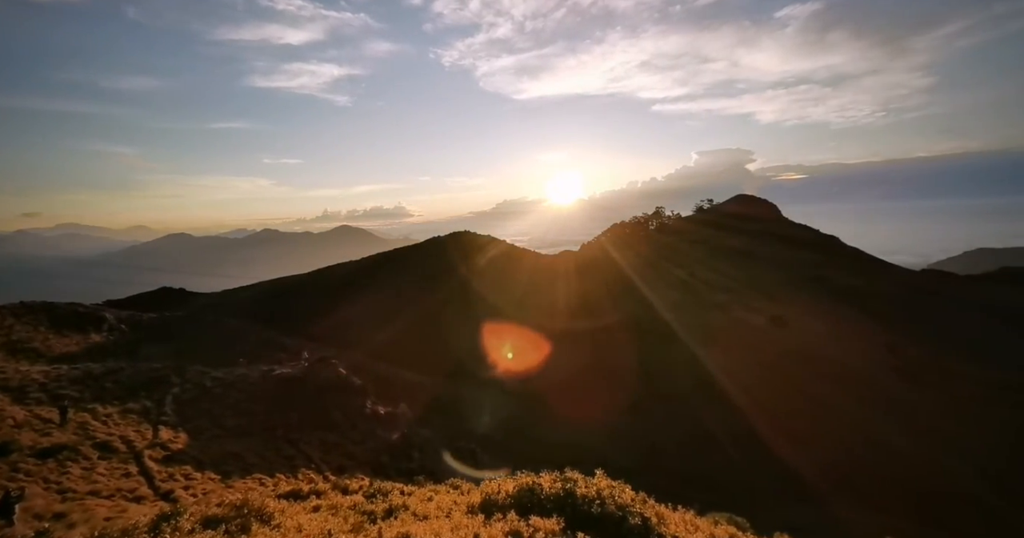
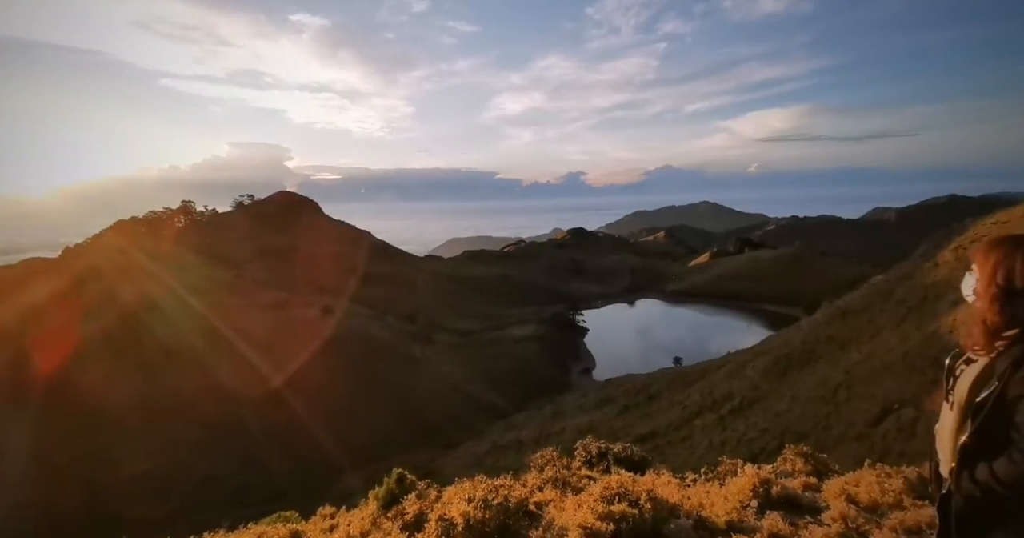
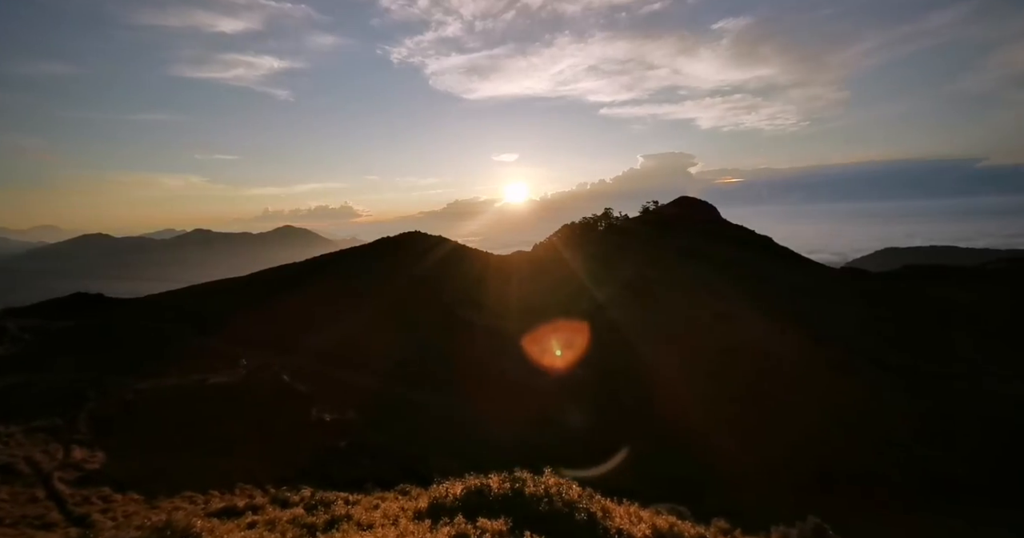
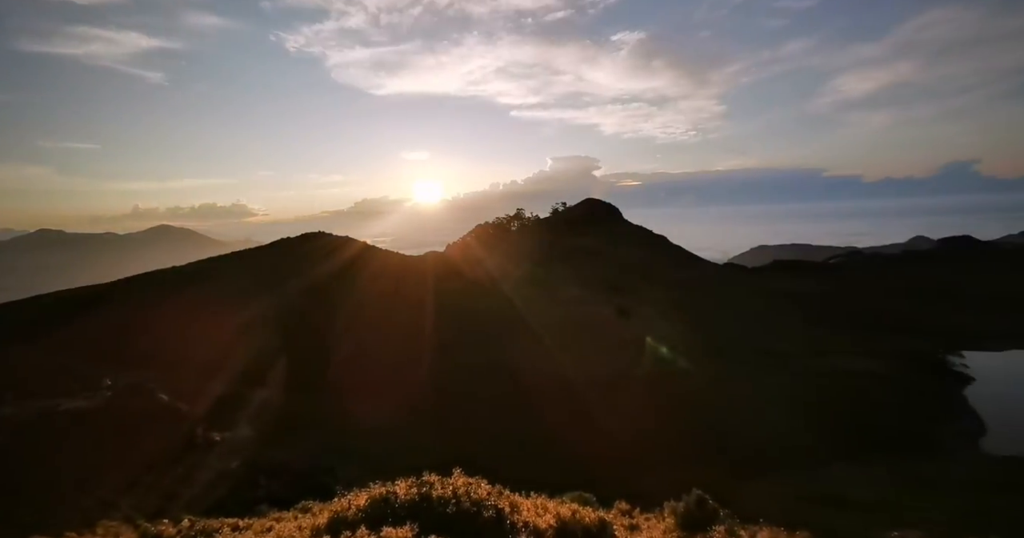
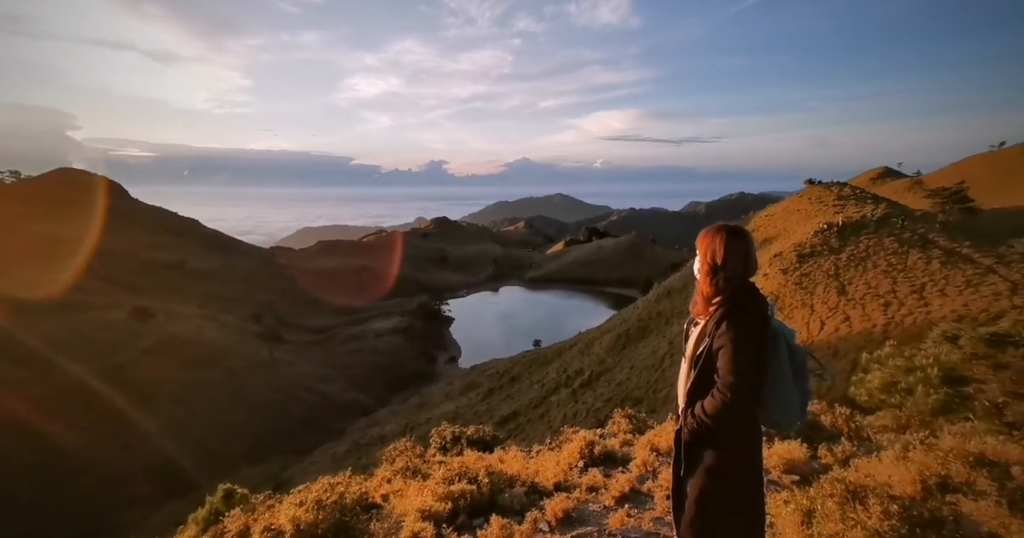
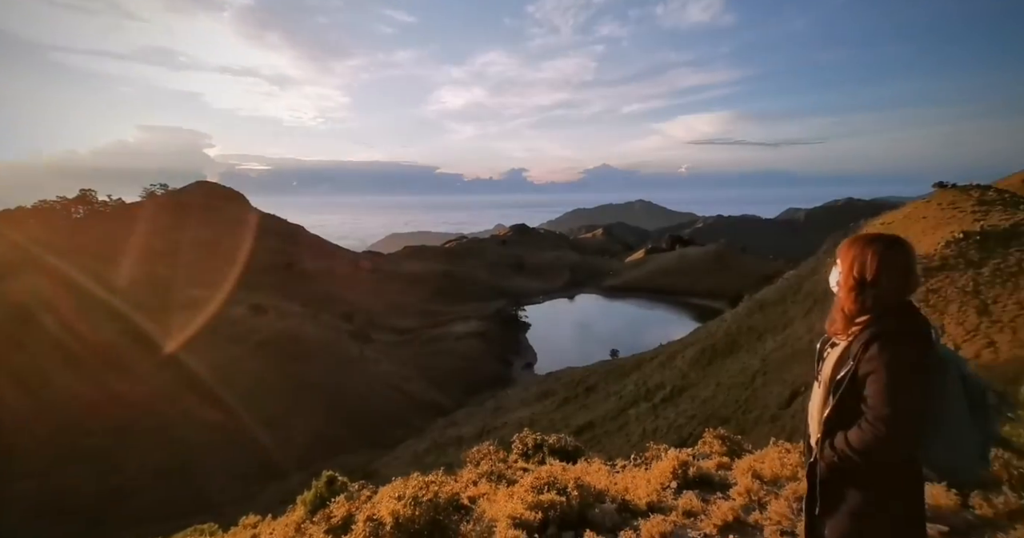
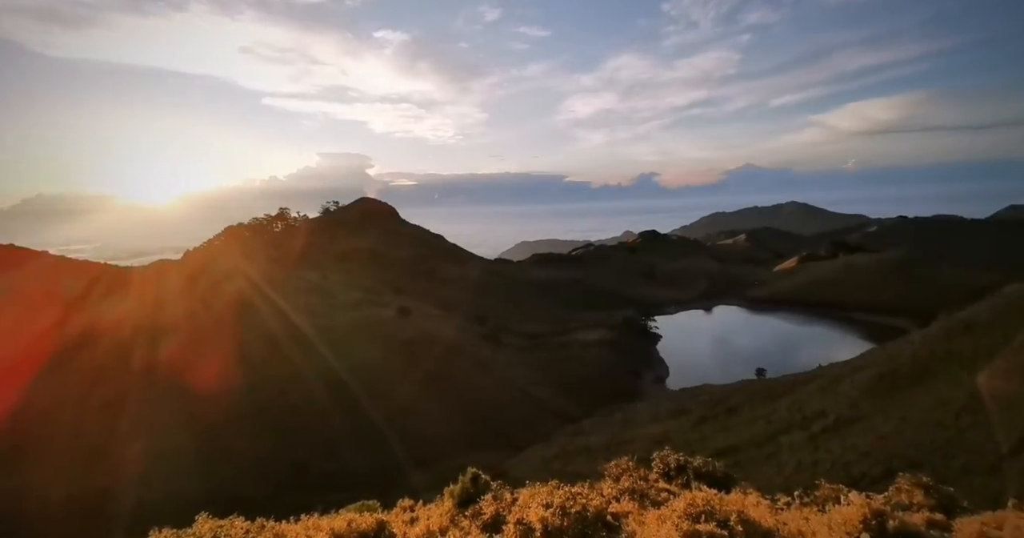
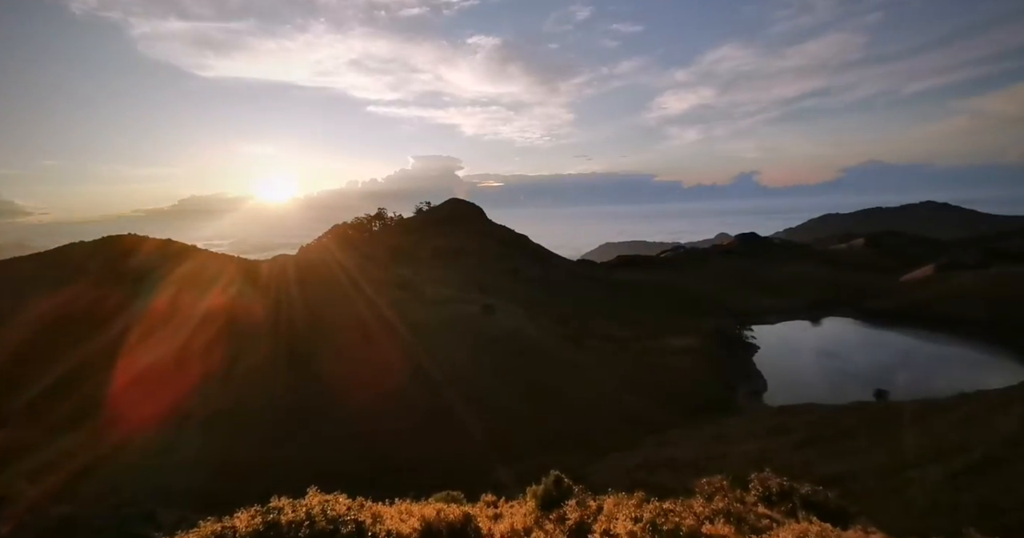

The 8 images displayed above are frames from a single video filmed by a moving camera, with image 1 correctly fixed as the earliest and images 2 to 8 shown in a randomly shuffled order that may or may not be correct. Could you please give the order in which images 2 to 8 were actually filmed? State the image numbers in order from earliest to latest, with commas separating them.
3, 4, 8, 7, 2, 6, 5
